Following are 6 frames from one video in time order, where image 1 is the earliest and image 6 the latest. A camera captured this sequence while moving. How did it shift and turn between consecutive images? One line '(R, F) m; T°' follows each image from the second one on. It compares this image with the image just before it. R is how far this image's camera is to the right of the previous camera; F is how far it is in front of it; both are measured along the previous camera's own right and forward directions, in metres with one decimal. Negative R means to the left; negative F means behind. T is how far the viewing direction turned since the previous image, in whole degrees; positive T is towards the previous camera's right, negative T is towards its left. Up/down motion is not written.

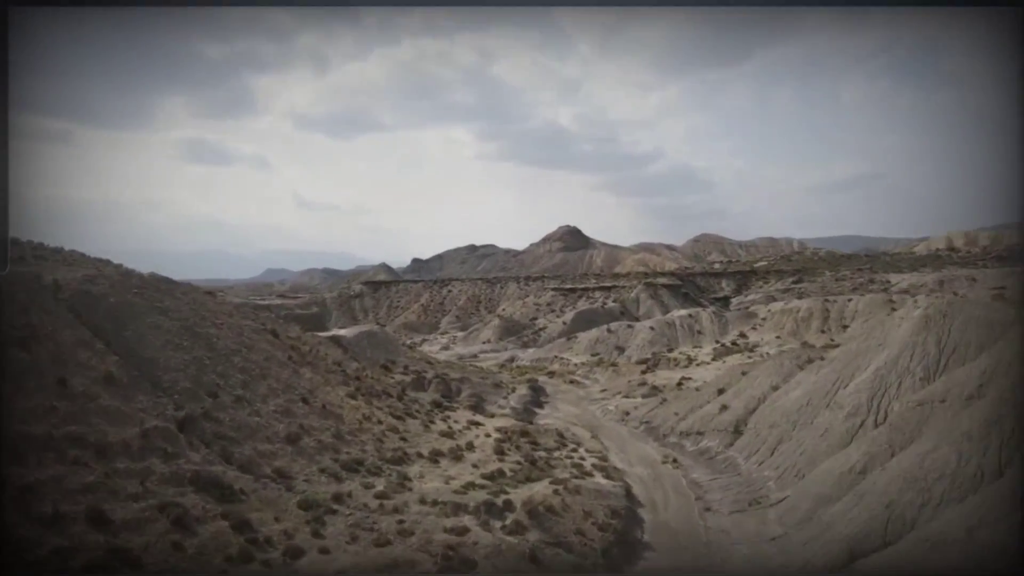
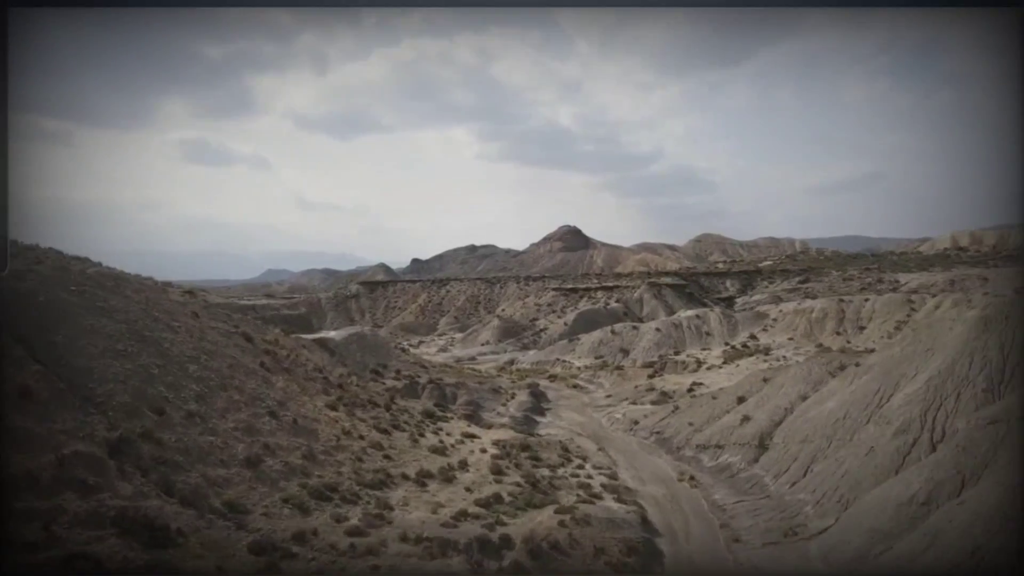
(0.0, +1.5) m; 0°
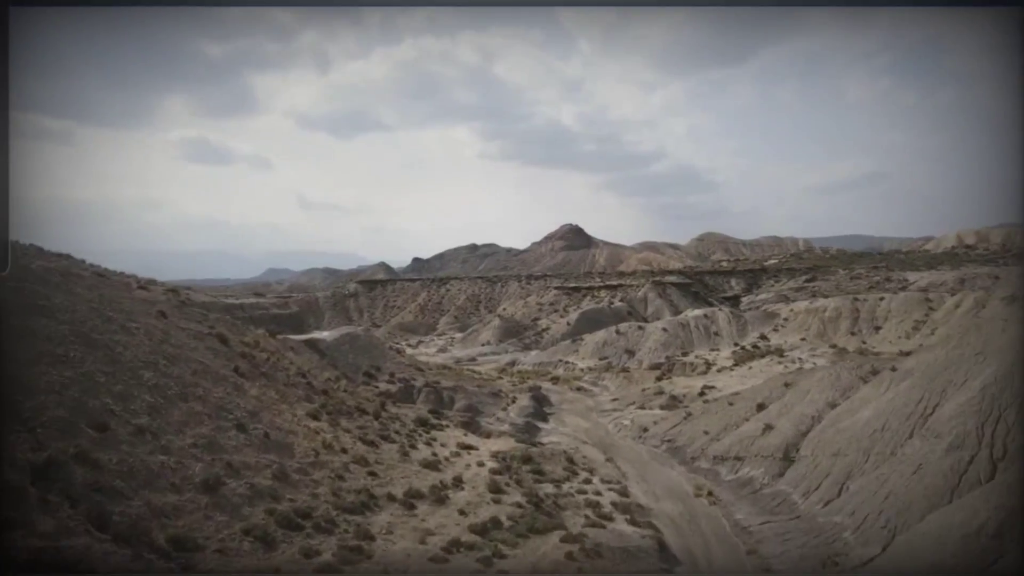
(0.0, +1.2) m; 0°
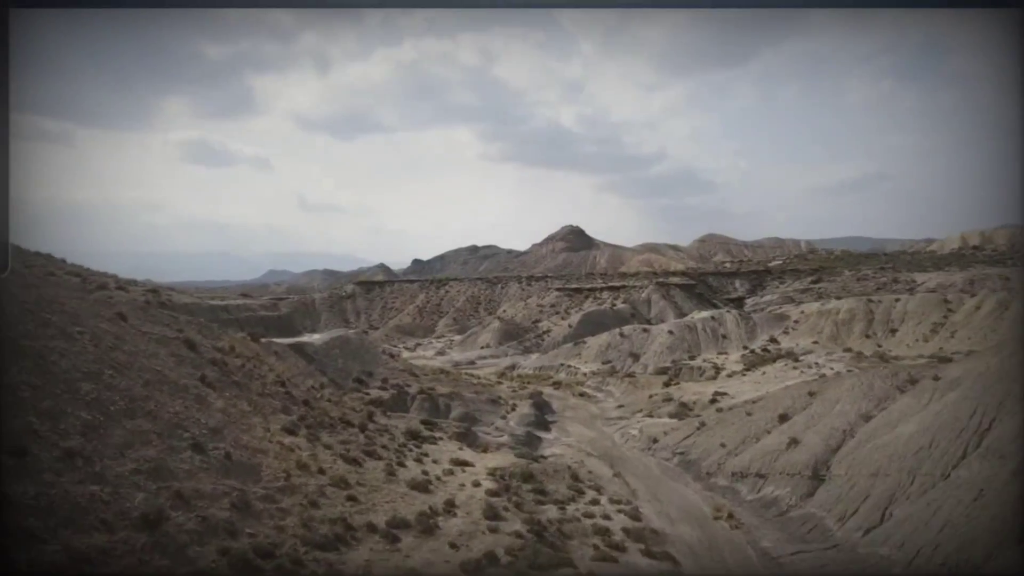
(0.0, +1.2) m; 0°
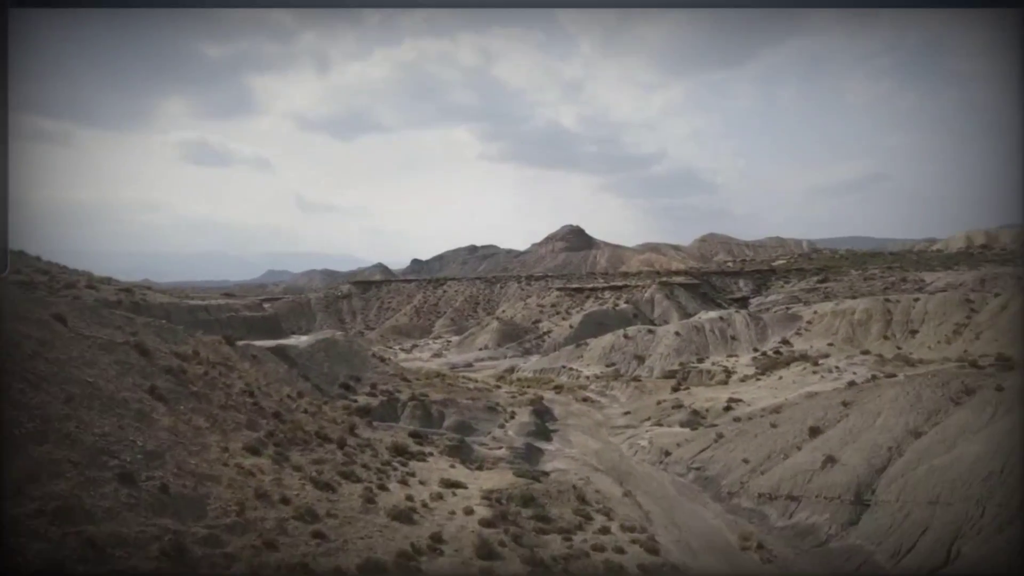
(0.0, +1.4) m; 0°
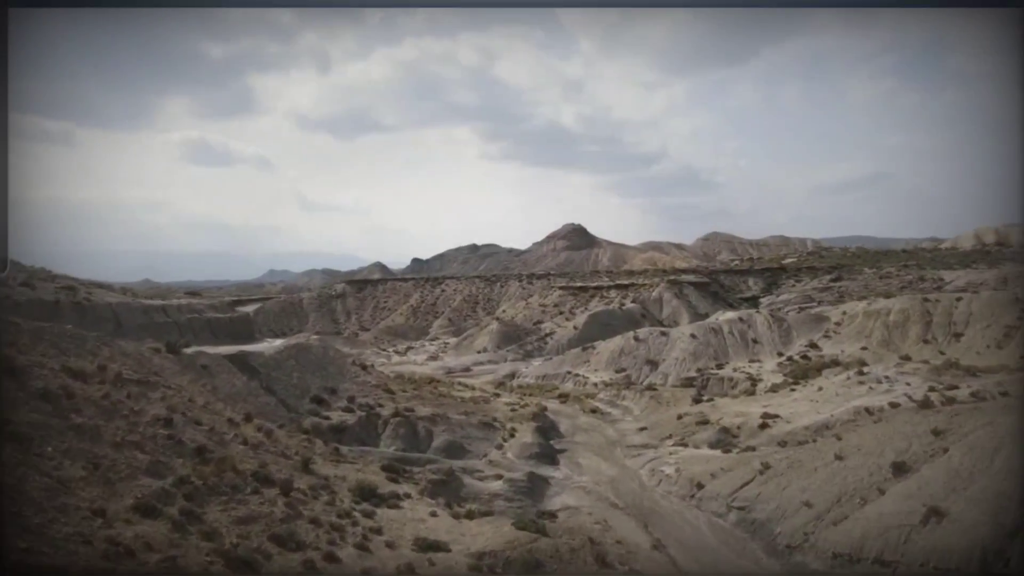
(0.0, +2.6) m; 0°
